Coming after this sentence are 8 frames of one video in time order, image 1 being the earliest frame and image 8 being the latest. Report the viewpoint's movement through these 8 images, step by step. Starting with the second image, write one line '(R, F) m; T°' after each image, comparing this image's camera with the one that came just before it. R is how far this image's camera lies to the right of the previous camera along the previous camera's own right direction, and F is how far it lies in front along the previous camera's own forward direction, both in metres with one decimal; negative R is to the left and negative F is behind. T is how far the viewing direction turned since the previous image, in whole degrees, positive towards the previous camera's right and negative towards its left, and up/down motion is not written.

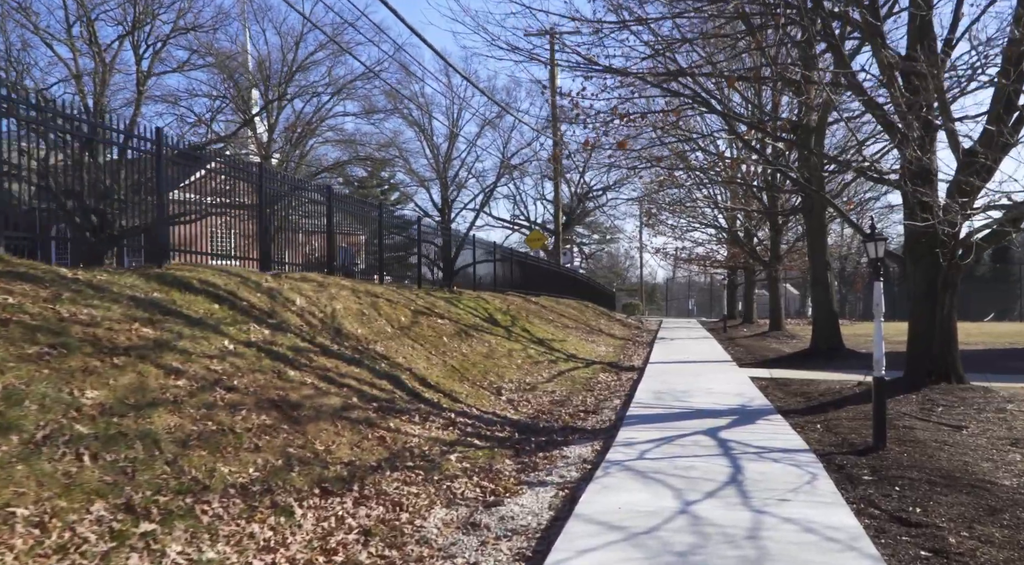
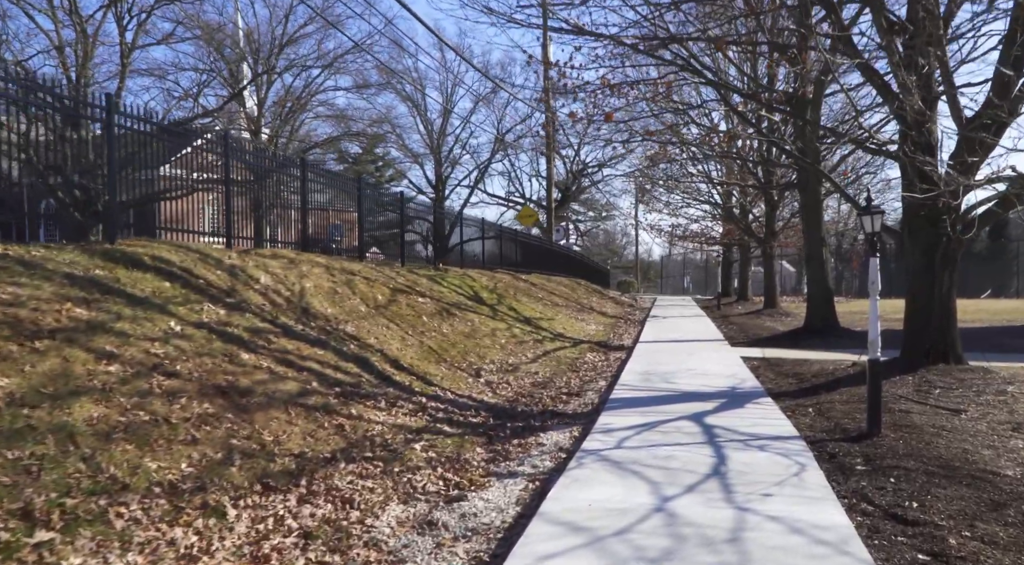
(+0.2, +0.5) m; 0°
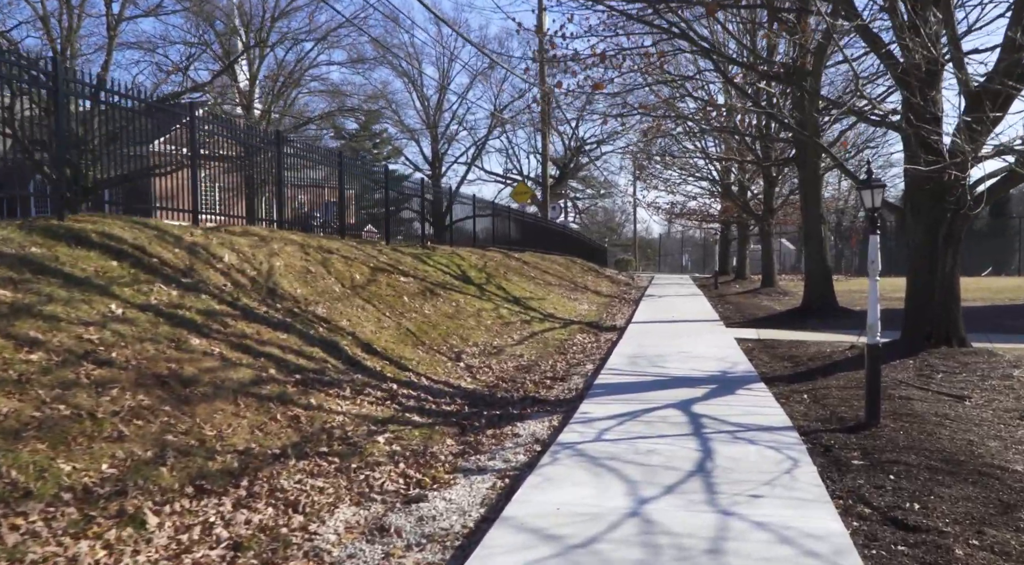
(+0.2, +0.5) m; 0°
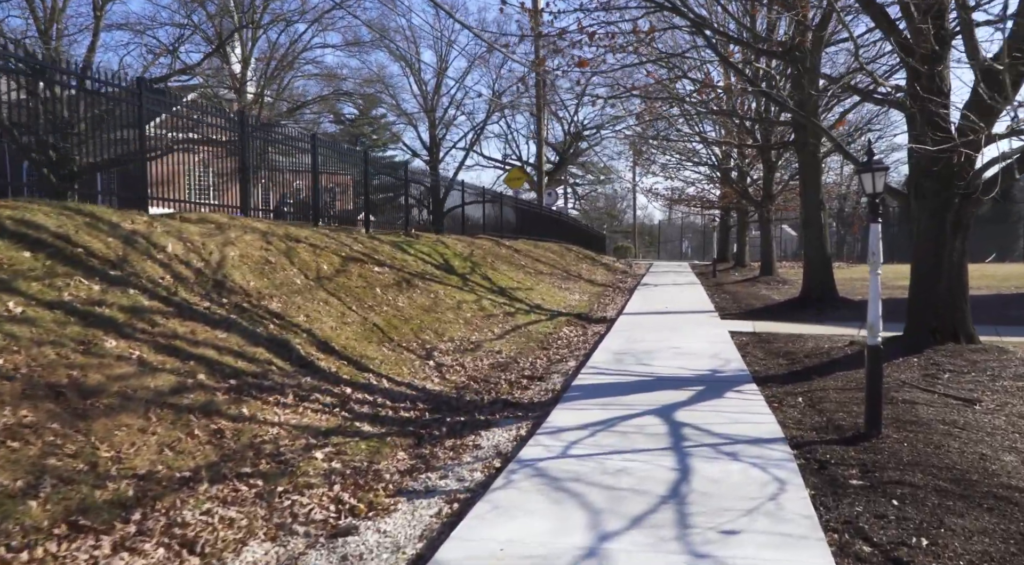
(+0.3, +0.7) m; 0°
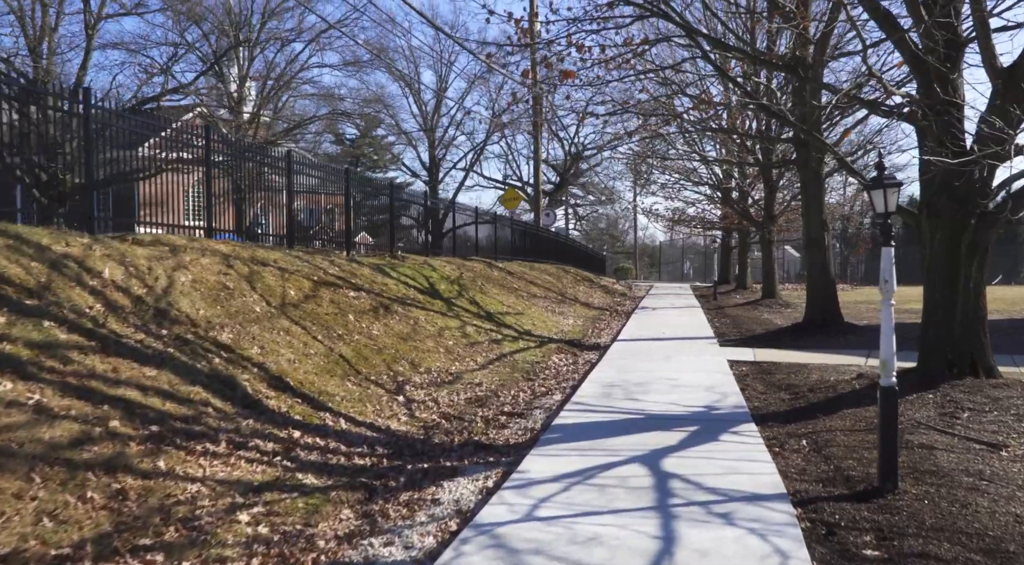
(+0.3, +0.7) m; 0°
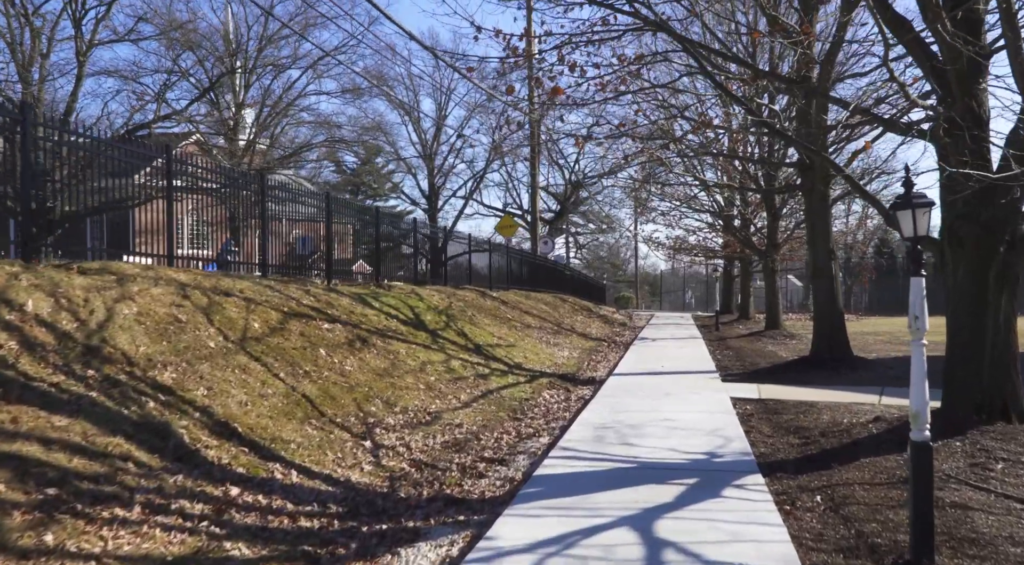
(+0.2, +0.8) m; 0°
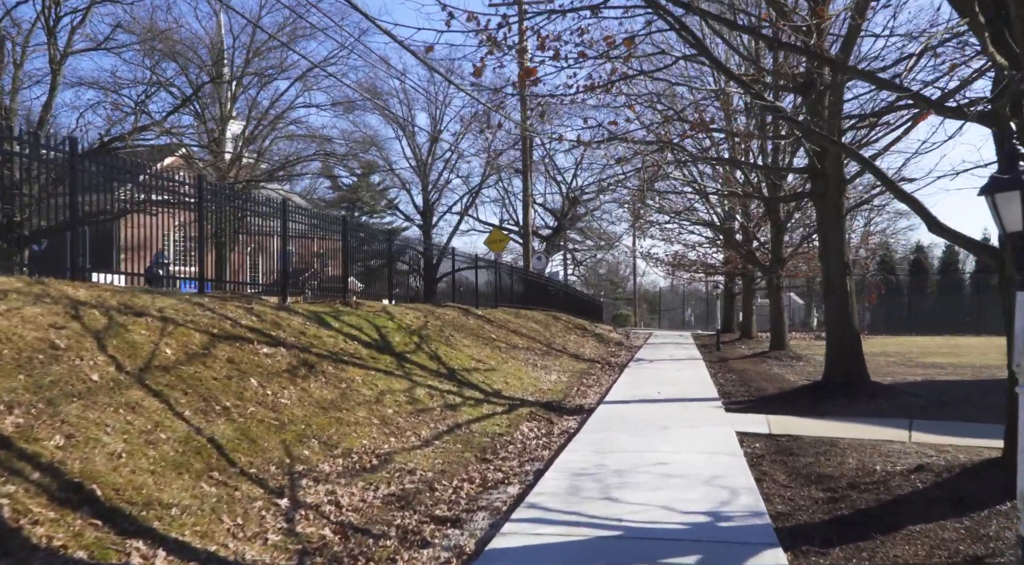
(+0.4, +1.5) m; 0°
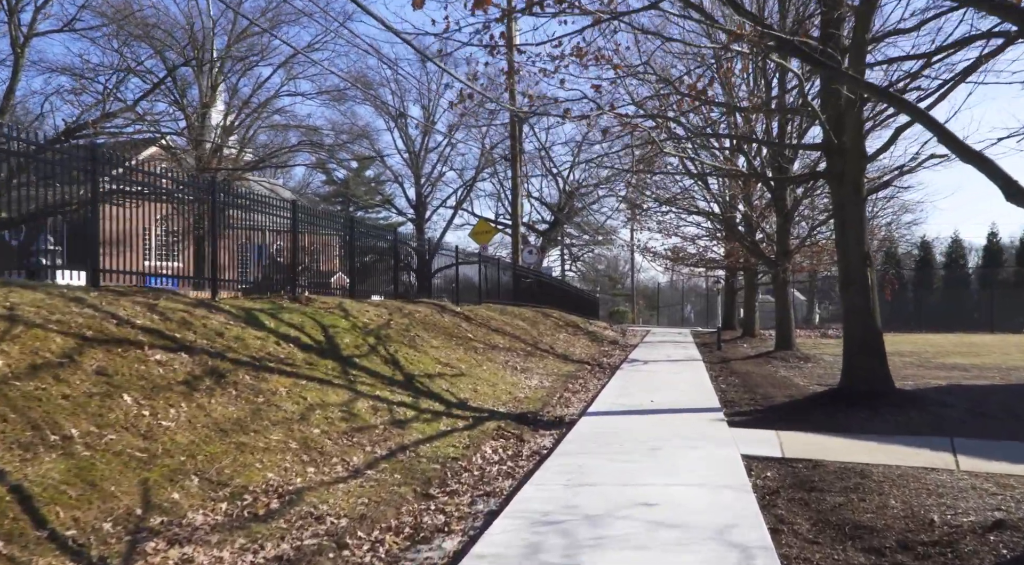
(+0.4, +1.8) m; 0°
